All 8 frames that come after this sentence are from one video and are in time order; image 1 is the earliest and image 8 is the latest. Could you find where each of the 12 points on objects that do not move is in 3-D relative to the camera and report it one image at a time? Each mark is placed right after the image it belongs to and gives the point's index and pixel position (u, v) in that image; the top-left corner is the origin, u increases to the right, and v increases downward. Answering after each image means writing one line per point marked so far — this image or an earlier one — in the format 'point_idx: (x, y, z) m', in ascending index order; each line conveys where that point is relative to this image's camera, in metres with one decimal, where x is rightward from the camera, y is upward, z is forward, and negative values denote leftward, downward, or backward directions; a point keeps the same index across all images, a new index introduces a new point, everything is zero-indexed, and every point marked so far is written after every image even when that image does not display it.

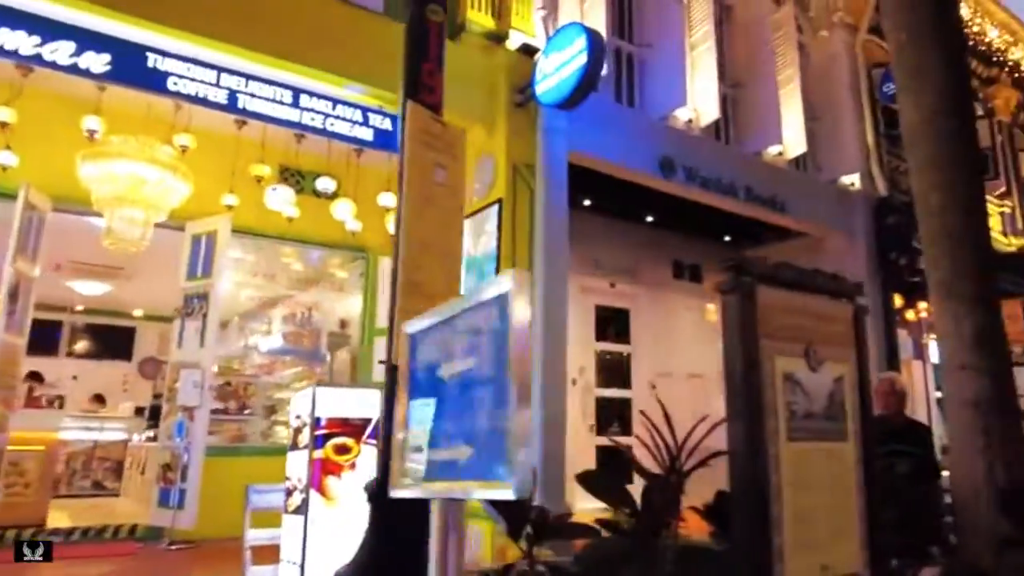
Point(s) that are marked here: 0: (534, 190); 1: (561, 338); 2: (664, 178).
0: (+0.2, +0.9, +6.7) m
1: (+0.4, -0.4, +6.5) m
2: (+1.6, +1.2, +8.1) m
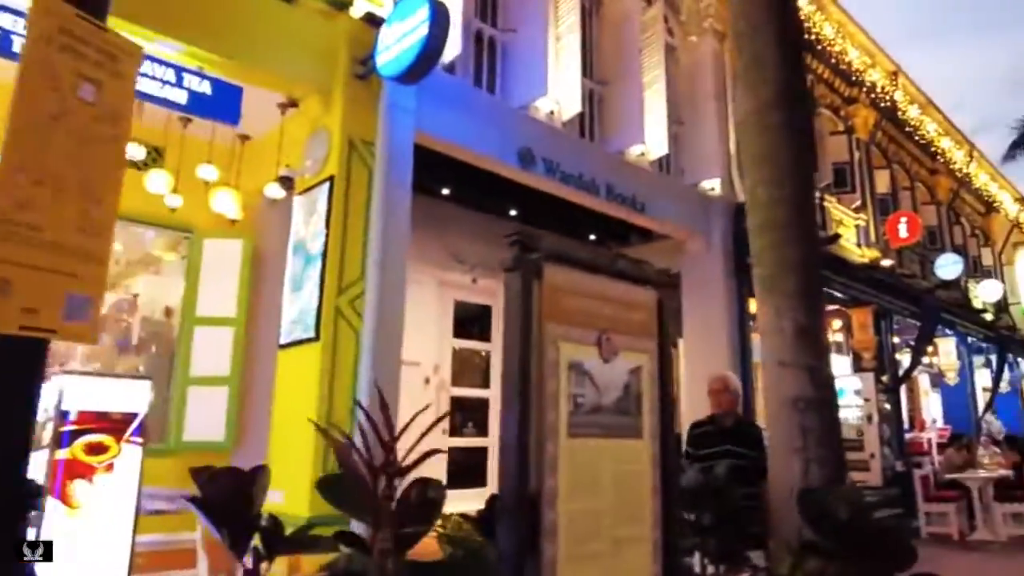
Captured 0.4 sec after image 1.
0: (-1.2, +1.0, +6.2) m
1: (-0.9, -0.3, +6.0) m
2: (+0.1, +1.2, +7.8) m
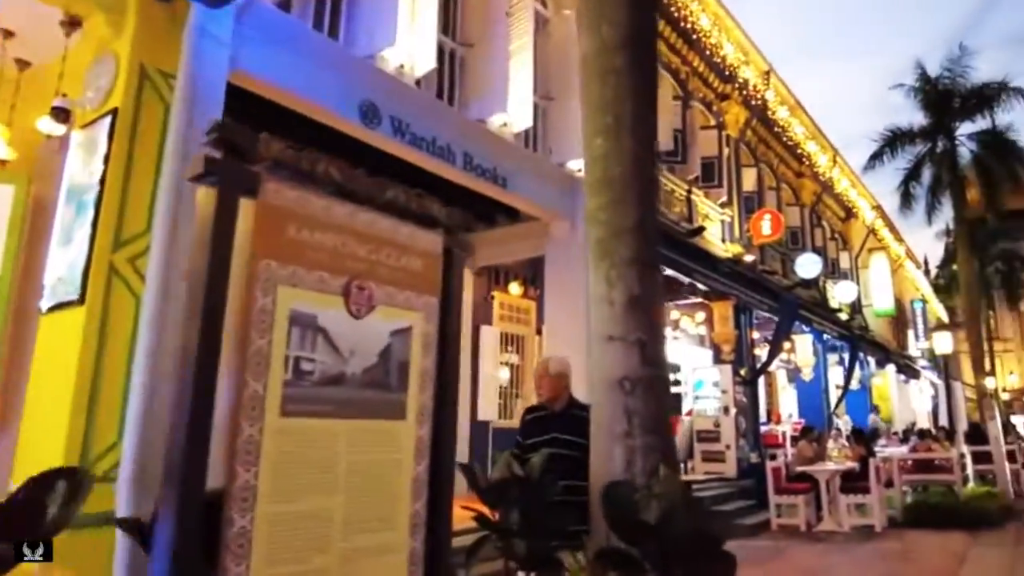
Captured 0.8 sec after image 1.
0: (-2.4, +1.3, +5.3) m
1: (-2.2, -0.1, +5.1) m
2: (-1.4, +1.5, +7.0) m
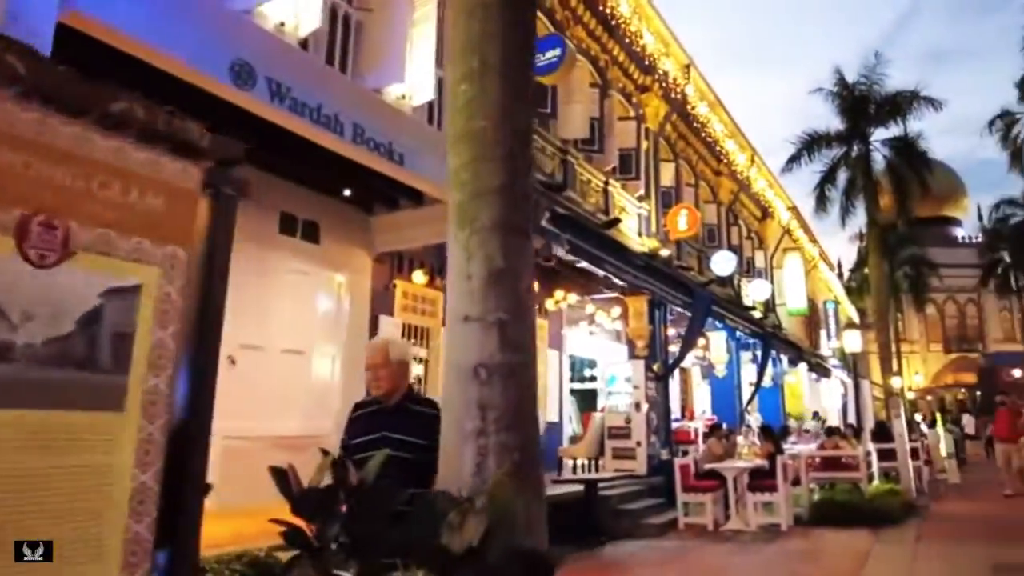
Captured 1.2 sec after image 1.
0: (-3.2, +1.5, +4.4) m
1: (-3.0, +0.1, +4.3) m
2: (-2.3, +1.7, +6.2) m
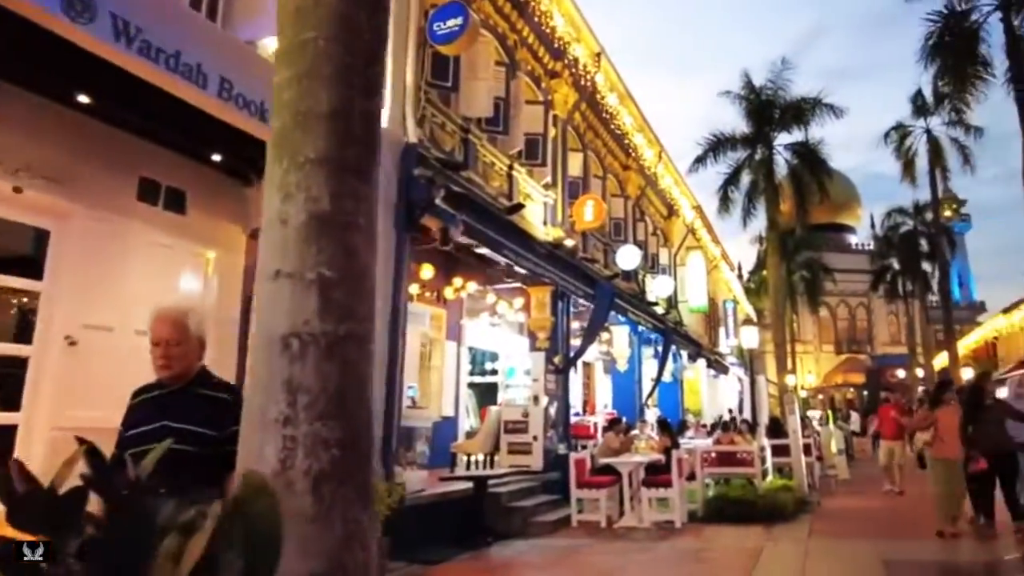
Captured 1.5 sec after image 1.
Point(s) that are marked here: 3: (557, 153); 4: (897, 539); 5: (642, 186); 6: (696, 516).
0: (-3.8, +1.7, +3.4) m
1: (-3.7, +0.4, +3.3) m
2: (-3.2, +1.9, +5.3) m
3: (+0.9, +2.6, +14.5) m
4: (+4.5, -2.9, +8.8) m
5: (+3.5, +2.7, +19.9) m
6: (+2.7, -3.3, +10.9) m
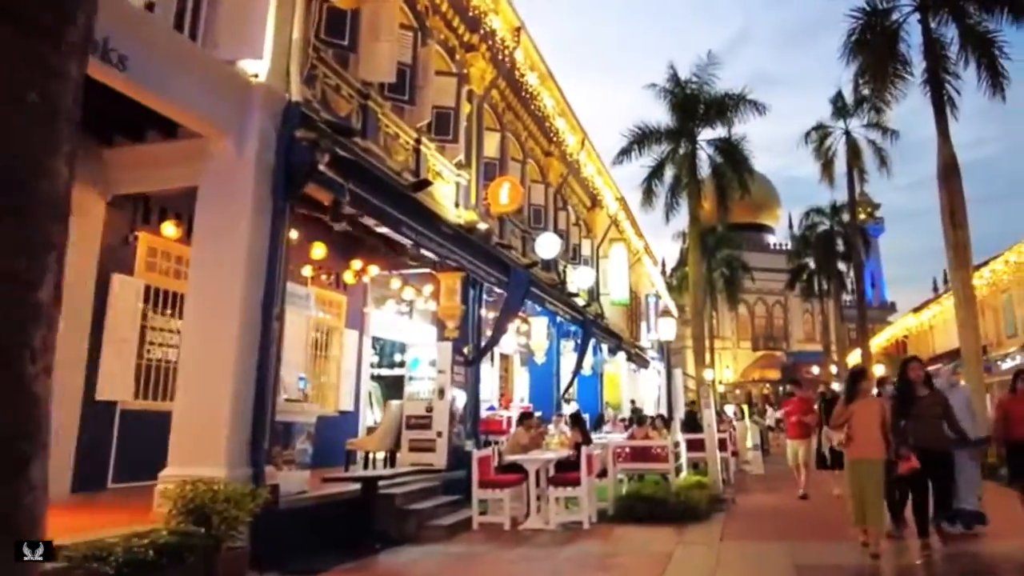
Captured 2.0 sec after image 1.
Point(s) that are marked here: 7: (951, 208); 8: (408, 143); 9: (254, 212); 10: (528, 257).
0: (-4.4, +2.0, +2.2) m
1: (-4.2, +0.6, +2.1) m
2: (-3.9, +2.2, +4.1) m
3: (-0.7, +2.9, +13.7) m
4: (+3.3, -2.8, +8.3) m
5: (+1.4, +2.9, +19.3) m
6: (+1.3, -3.1, +10.3) m
7: (+10.1, +1.8, +17.3) m
8: (-1.6, +2.2, +11.4) m
9: (-2.6, +0.8, +7.6) m
10: (+0.4, +0.7, +16.1) m
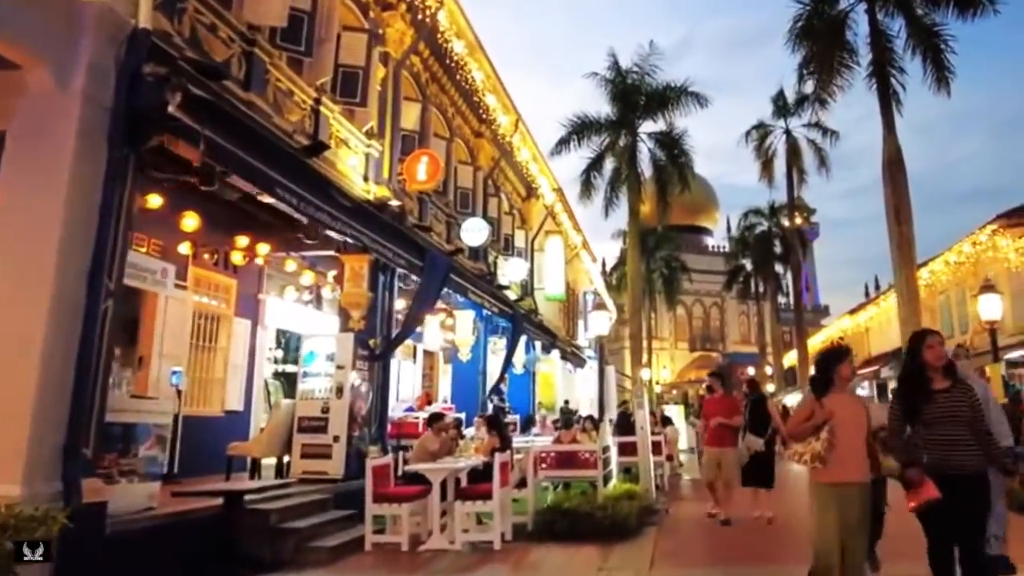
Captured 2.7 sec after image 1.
0: (-4.8, +2.3, +0.5) m
1: (-4.7, +0.9, +0.4) m
2: (-4.5, +2.4, +2.5) m
3: (-2.0, +3.1, +12.2) m
4: (+2.3, -2.6, +7.2) m
5: (-0.4, +3.1, +18.0) m
6: (+0.2, -2.9, +9.0) m
7: (+8.5, +1.9, +16.7) m
8: (-2.7, +2.4, +9.9) m
9: (-3.5, +1.0, +6.0) m
10: (-1.2, +0.9, +14.7) m
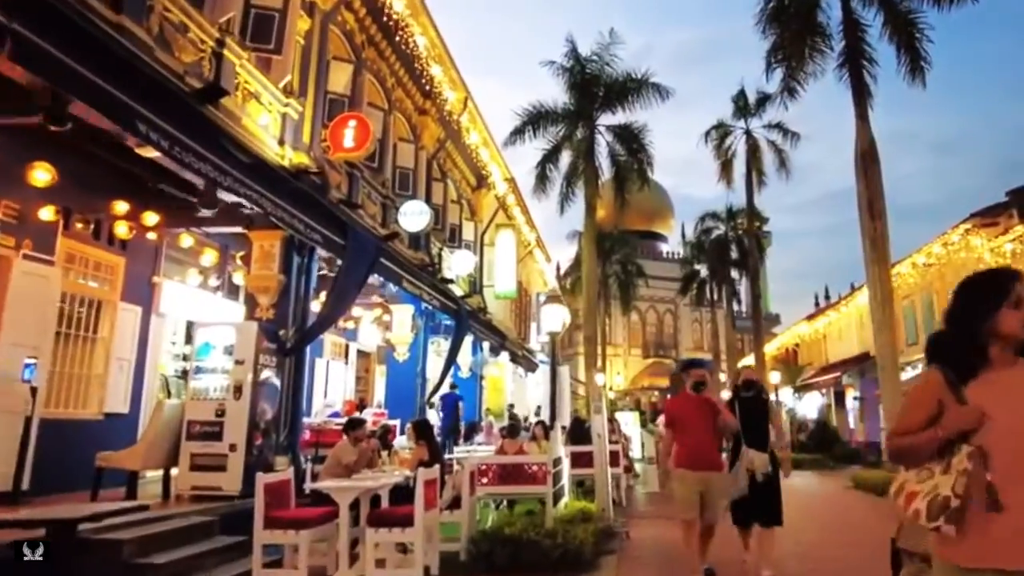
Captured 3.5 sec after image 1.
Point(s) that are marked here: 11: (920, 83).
0: (-4.9, +2.6, -1.3) m
1: (-4.8, +1.3, -1.4) m
2: (-4.7, +2.8, +0.7) m
3: (-2.8, +3.3, +10.6) m
4: (+1.7, -2.4, +5.7) m
5: (-1.5, +3.3, +16.4) m
6: (-0.5, -2.7, +7.4) m
7: (+7.4, +1.9, +15.6) m
8: (-3.4, +2.7, +8.2) m
9: (-3.9, +1.3, +4.2) m
10: (-2.1, +1.0, +13.1) m
11: (+9.1, +4.6, +16.7) m
